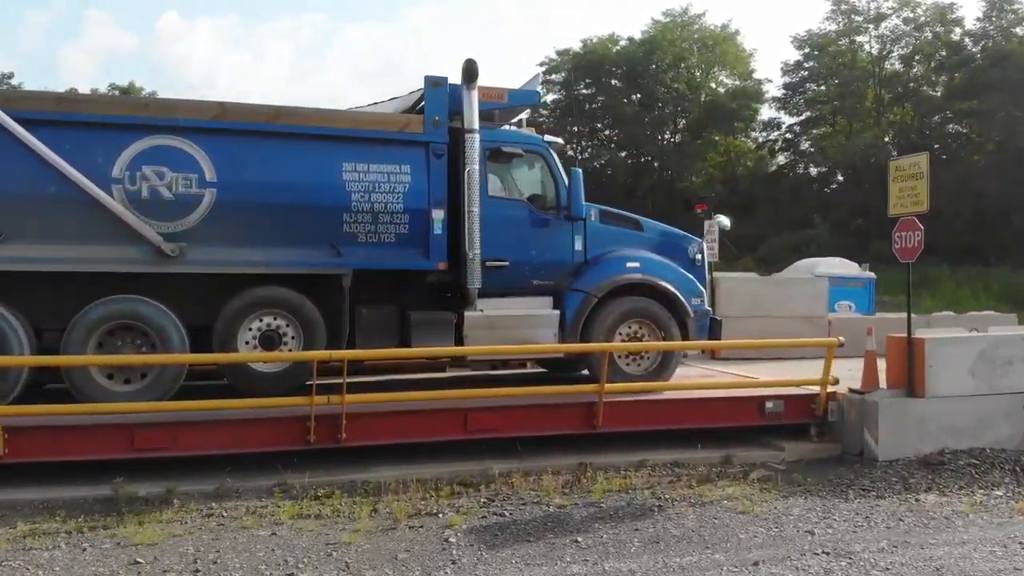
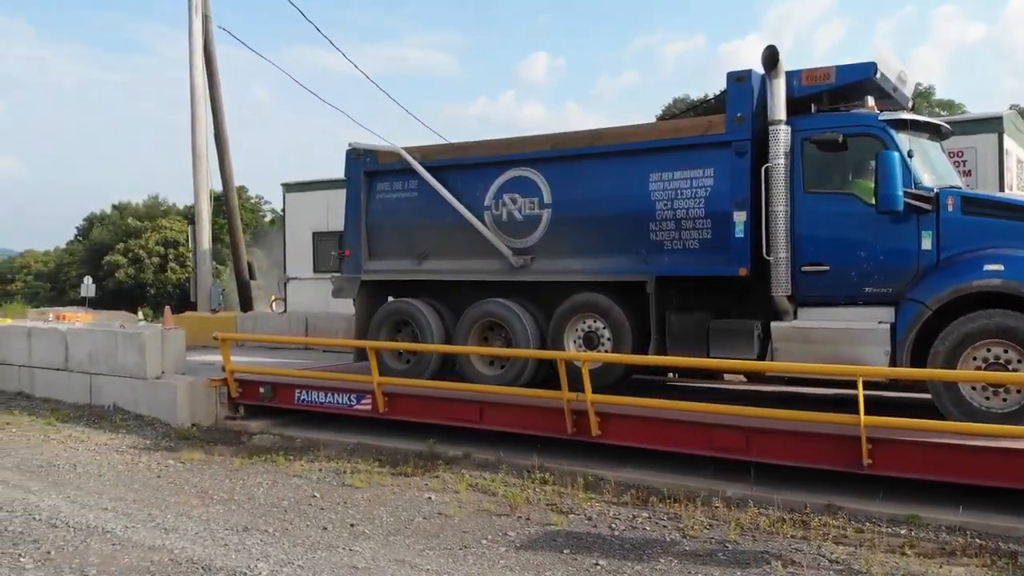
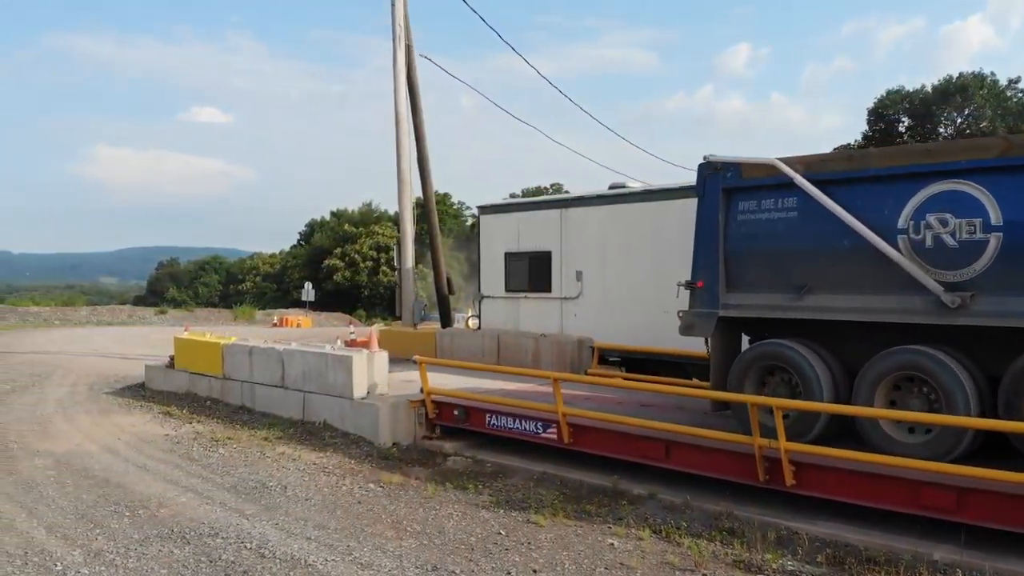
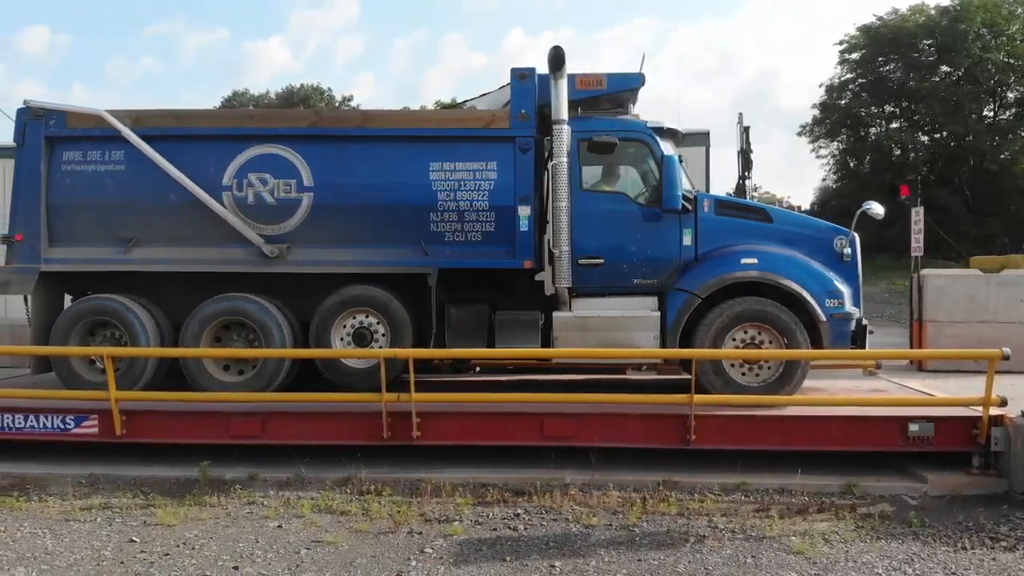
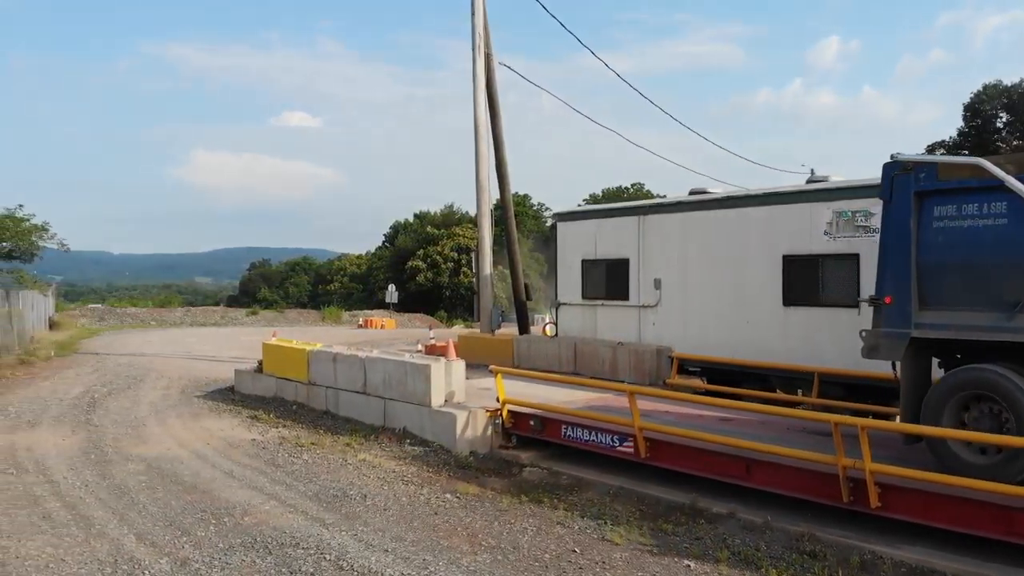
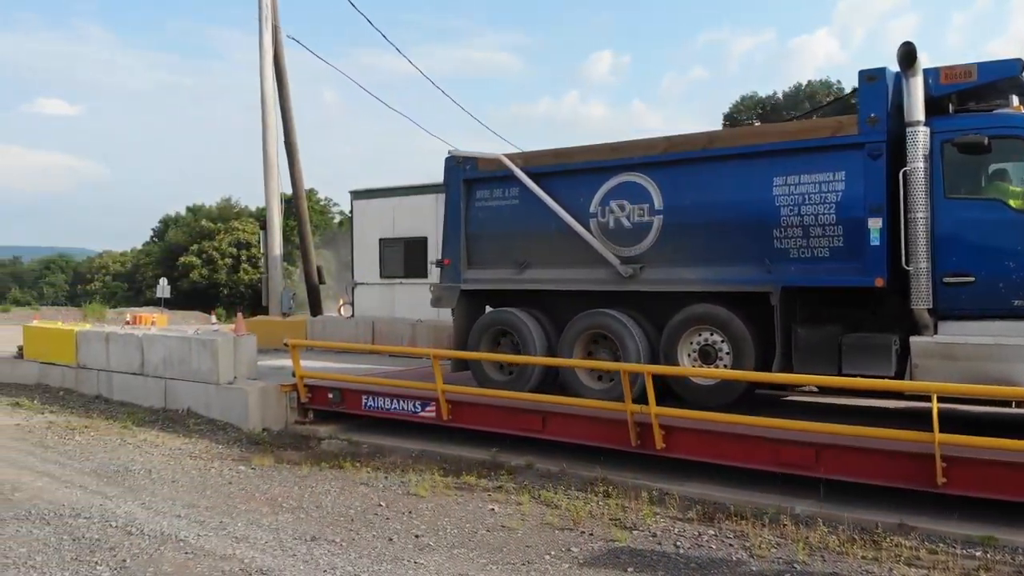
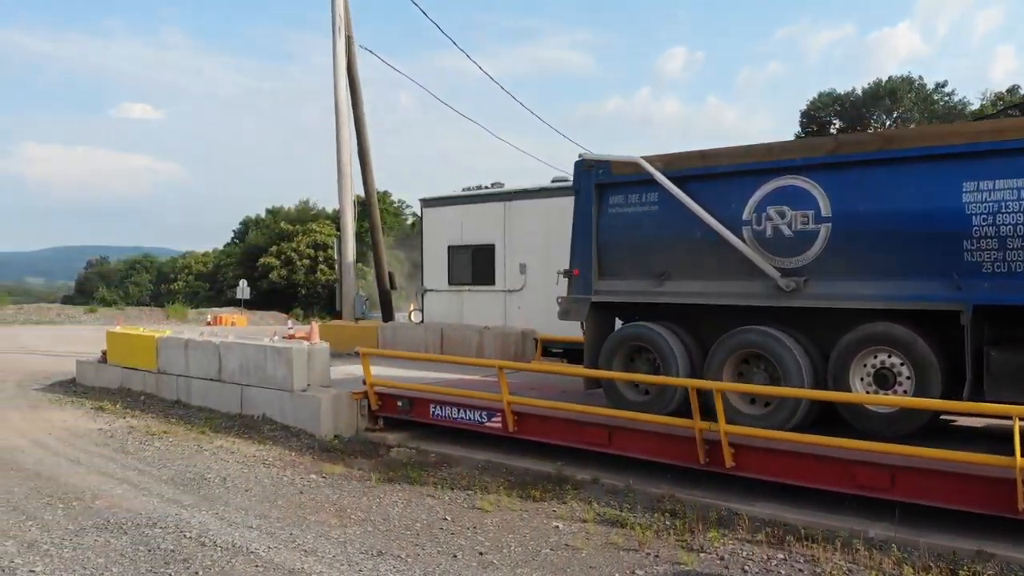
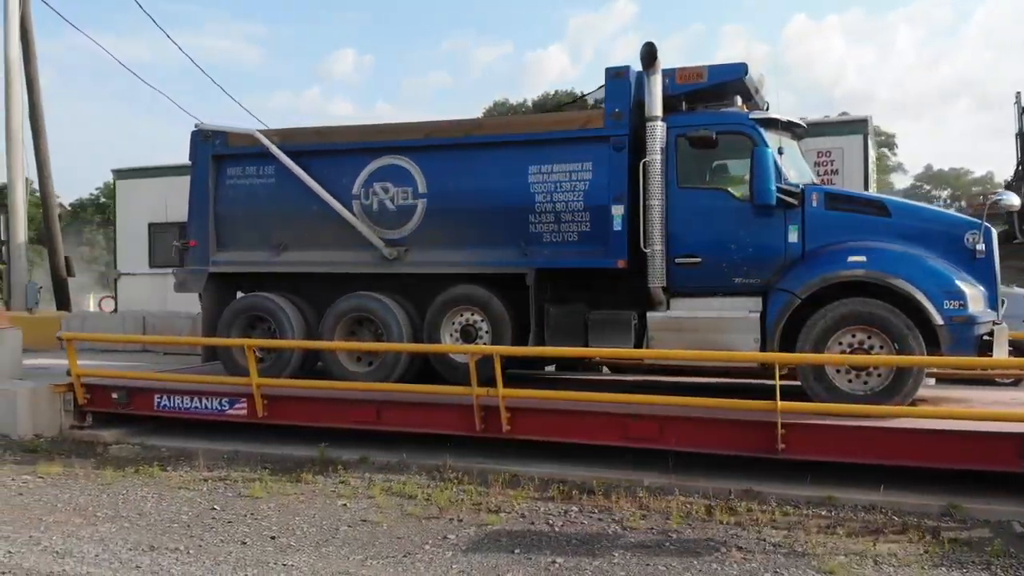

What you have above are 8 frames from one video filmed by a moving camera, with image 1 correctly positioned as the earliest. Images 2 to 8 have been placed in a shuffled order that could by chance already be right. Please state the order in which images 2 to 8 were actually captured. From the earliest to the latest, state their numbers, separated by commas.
4, 8, 2, 6, 7, 3, 5
